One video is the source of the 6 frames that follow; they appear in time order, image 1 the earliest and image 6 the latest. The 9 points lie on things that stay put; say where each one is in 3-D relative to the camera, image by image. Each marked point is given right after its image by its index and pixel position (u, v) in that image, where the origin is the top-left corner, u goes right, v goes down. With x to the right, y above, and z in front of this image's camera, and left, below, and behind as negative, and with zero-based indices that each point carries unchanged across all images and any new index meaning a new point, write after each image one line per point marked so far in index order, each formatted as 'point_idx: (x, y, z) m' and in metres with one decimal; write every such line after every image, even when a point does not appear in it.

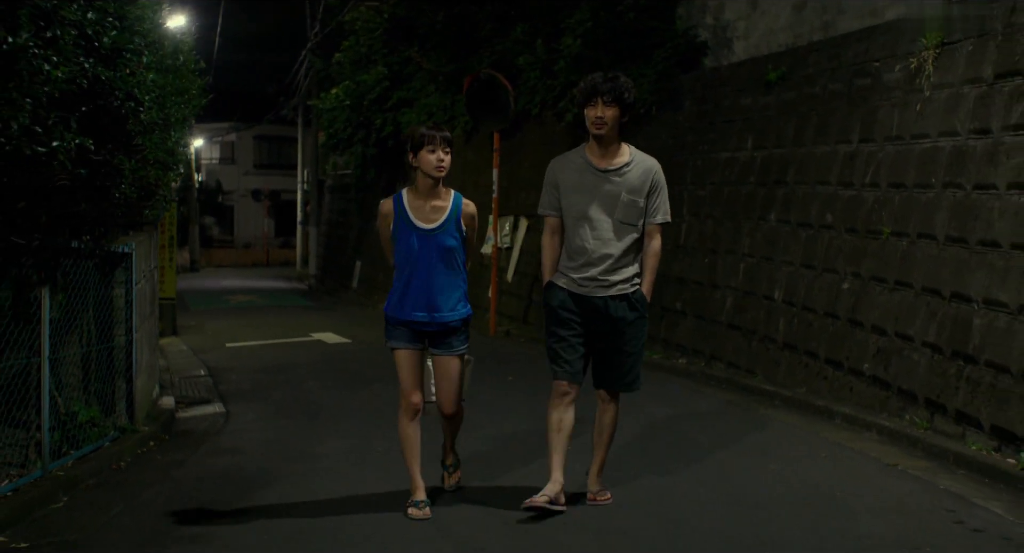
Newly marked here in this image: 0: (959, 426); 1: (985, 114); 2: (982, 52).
0: (+2.7, -0.9, +7.1) m
1: (+3.1, +1.1, +7.4) m
2: (+3.1, +1.5, +7.6) m
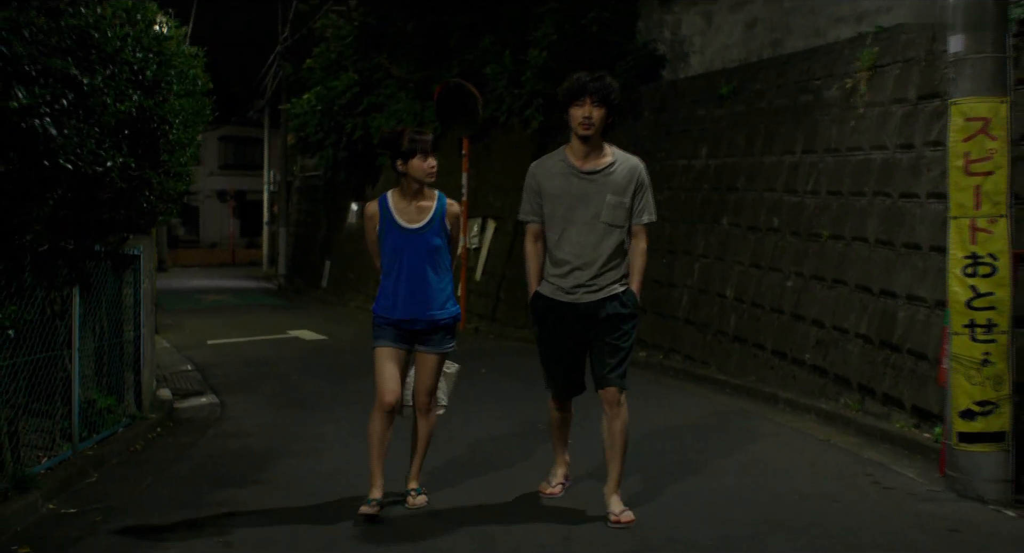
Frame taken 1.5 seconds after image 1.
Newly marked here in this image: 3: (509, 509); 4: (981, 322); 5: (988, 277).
0: (+2.6, -0.9, +8.0) m
1: (+2.9, +1.1, +8.4) m
2: (+2.9, +1.5, +8.6) m
3: (0.0, -1.2, +5.9) m
4: (+2.3, -0.2, +5.7) m
5: (+2.3, 0.0, +5.7) m
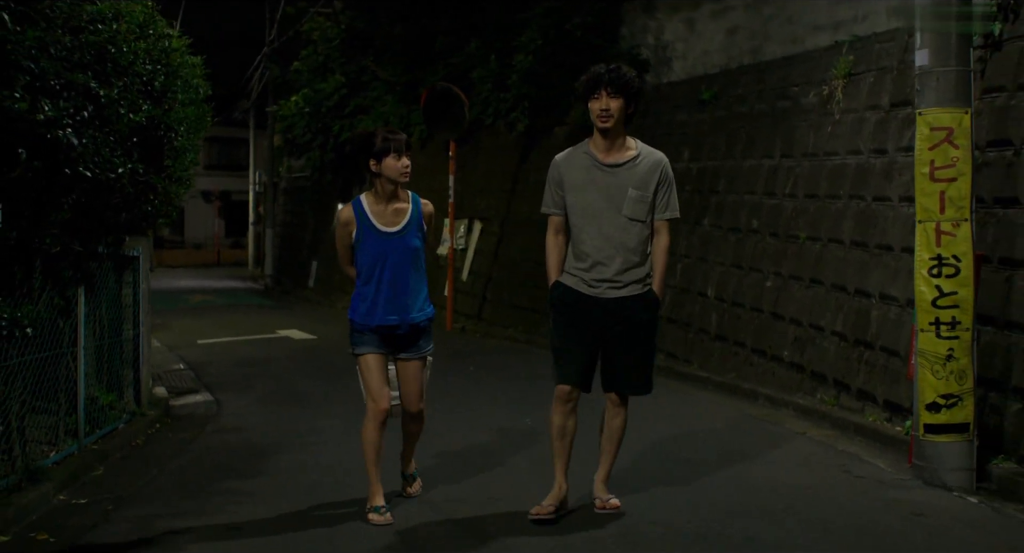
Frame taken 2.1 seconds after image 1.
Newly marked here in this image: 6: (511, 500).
0: (+2.5, -0.9, +8.4) m
1: (+2.8, +1.1, +8.7) m
2: (+2.9, +1.5, +8.9) m
3: (-0.1, -1.2, +6.2) m
4: (+2.3, -0.2, +6.0) m
5: (+2.3, 0.0, +6.0) m
6: (0.0, -1.2, +6.1) m
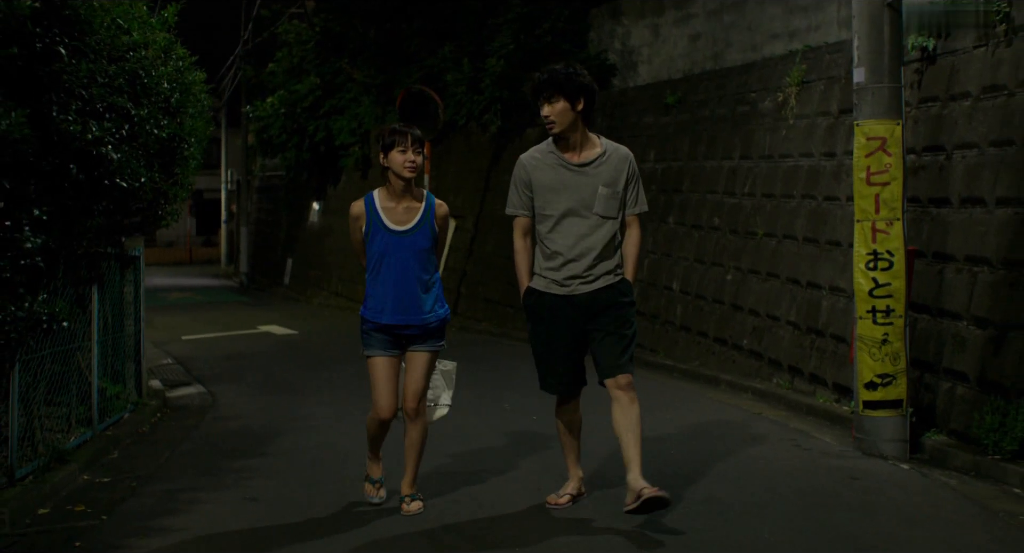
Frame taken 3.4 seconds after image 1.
0: (+2.4, -0.9, +9.1) m
1: (+2.6, +1.1, +9.5) m
2: (+2.7, +1.6, +9.7) m
3: (-0.1, -1.2, +6.9) m
4: (+2.2, -0.2, +6.7) m
5: (+2.2, 0.0, +6.7) m
6: (-0.1, -1.2, +6.8) m
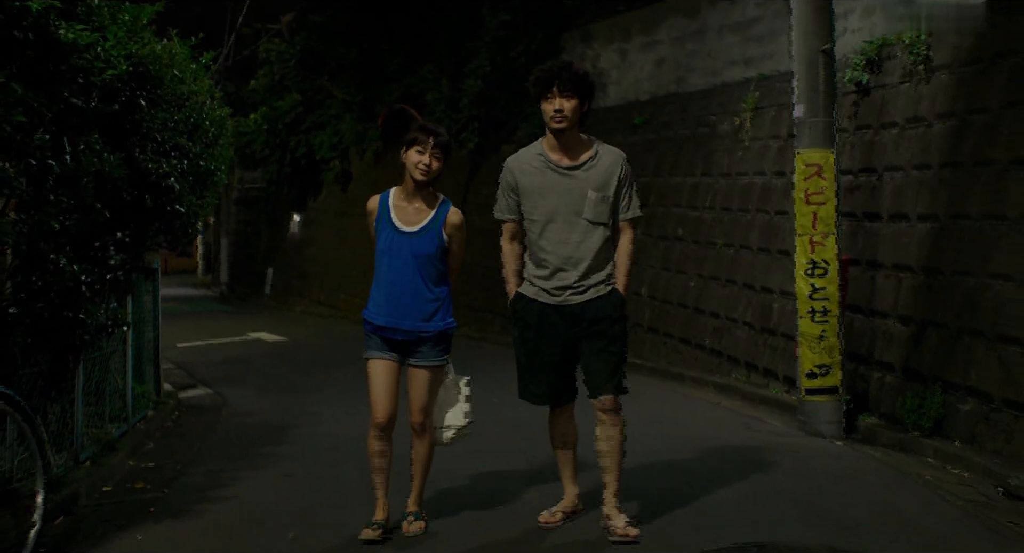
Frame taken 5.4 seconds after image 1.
0: (+2.3, -0.9, +10.2) m
1: (+2.5, +1.1, +10.6) m
2: (+2.5, +1.5, +10.8) m
3: (-0.2, -1.2, +7.9) m
4: (+2.1, -0.2, +7.9) m
5: (+2.1, 0.0, +7.9) m
6: (-0.1, -1.2, +7.9) m
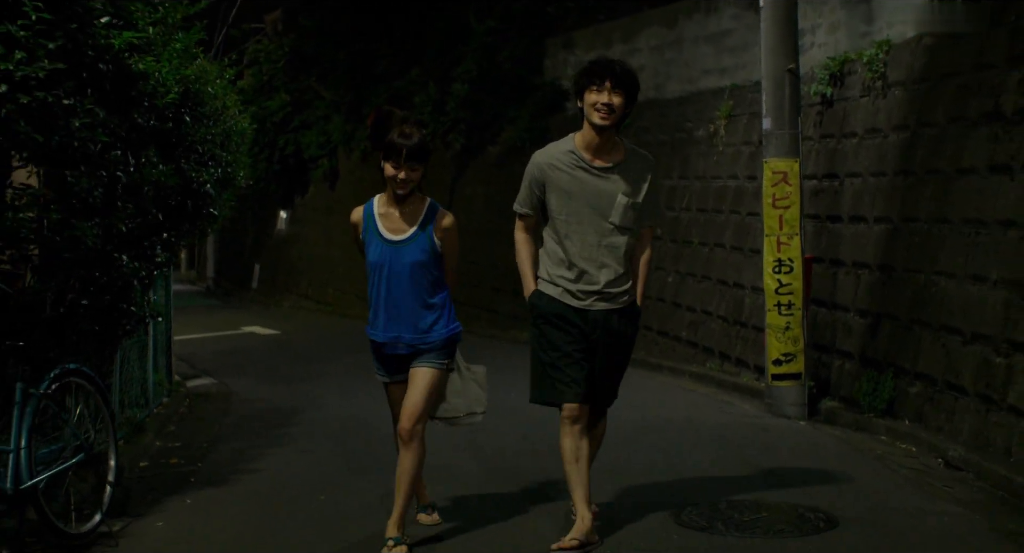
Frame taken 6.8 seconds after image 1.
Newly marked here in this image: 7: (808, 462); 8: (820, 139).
0: (+2.2, -0.9, +11.1) m
1: (+2.4, +1.1, +11.5) m
2: (+2.4, +1.5, +11.7) m
3: (-0.2, -1.2, +8.7) m
4: (+2.1, -0.2, +8.7) m
5: (+2.1, 0.0, +8.7) m
6: (-0.2, -1.2, +8.6) m
7: (+1.9, -1.2, +7.3) m
8: (+2.7, +1.2, +10.0) m
